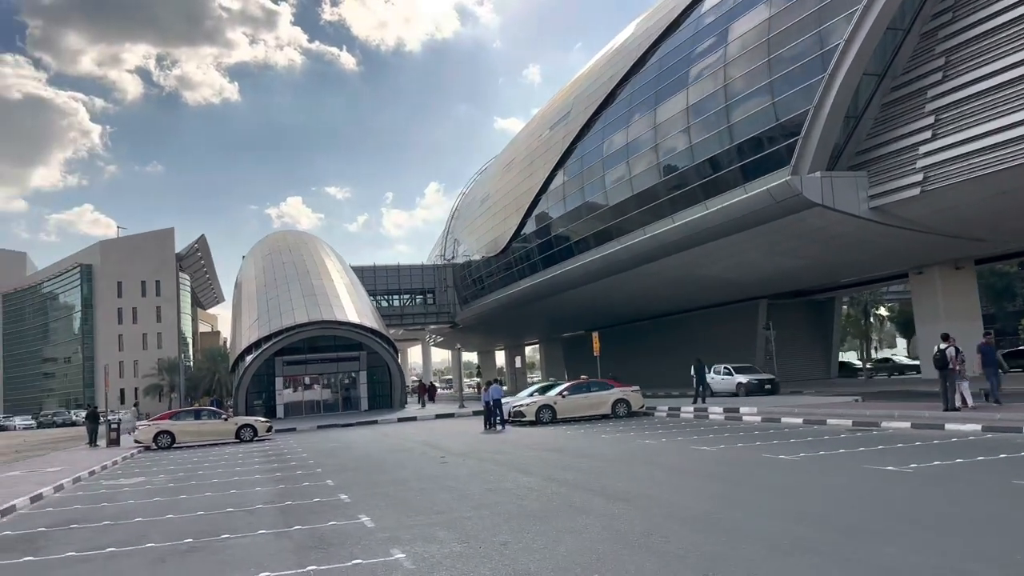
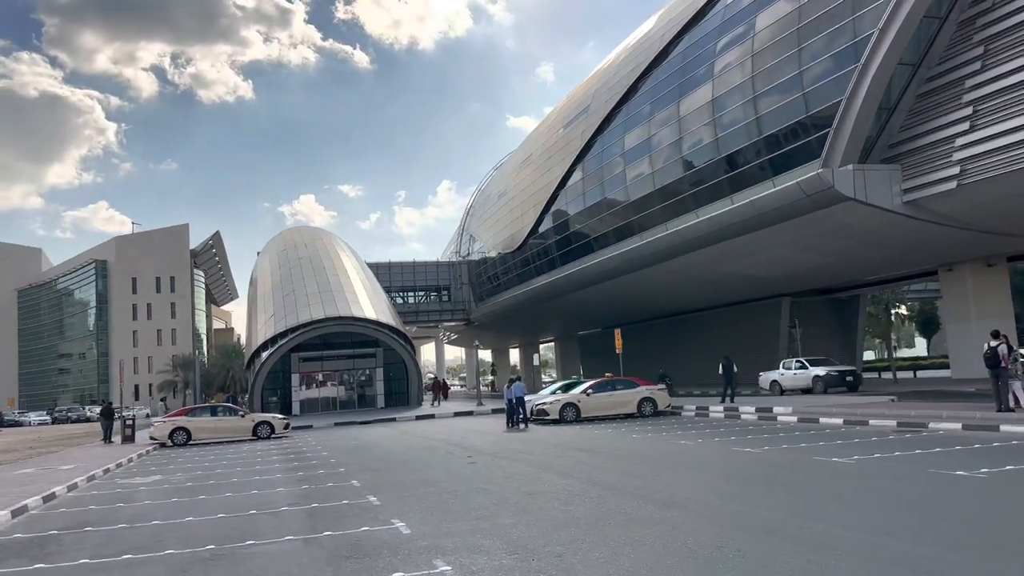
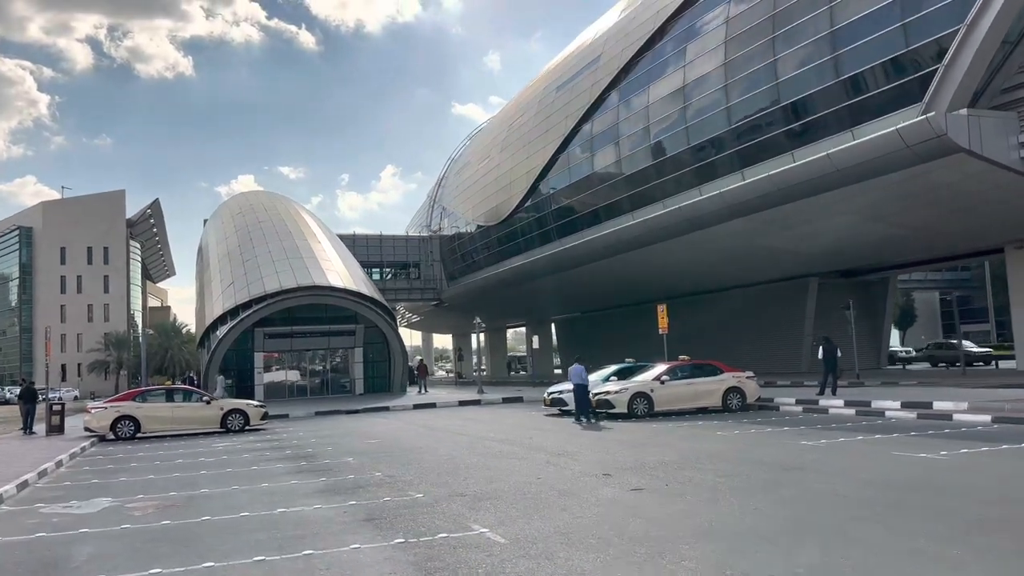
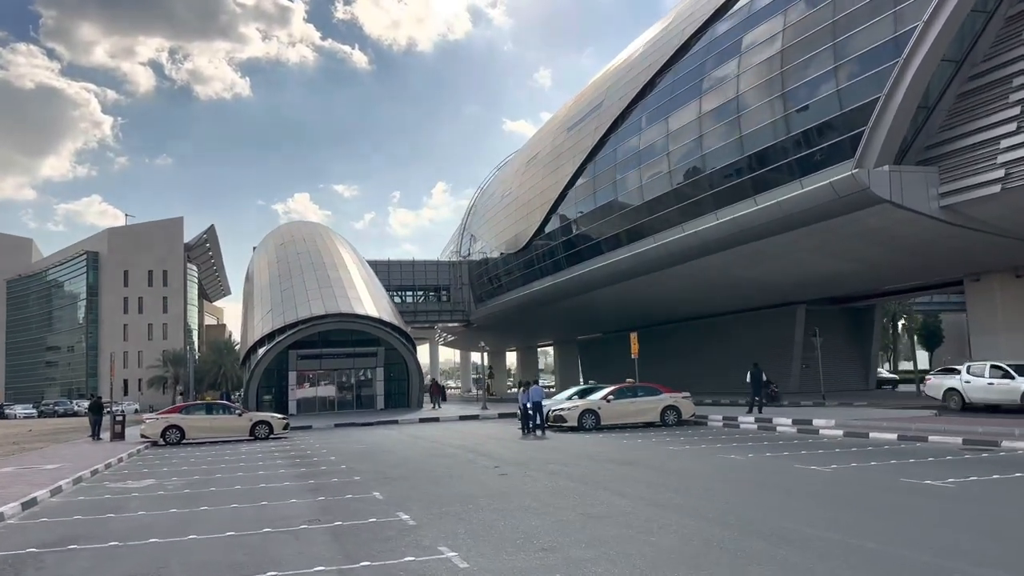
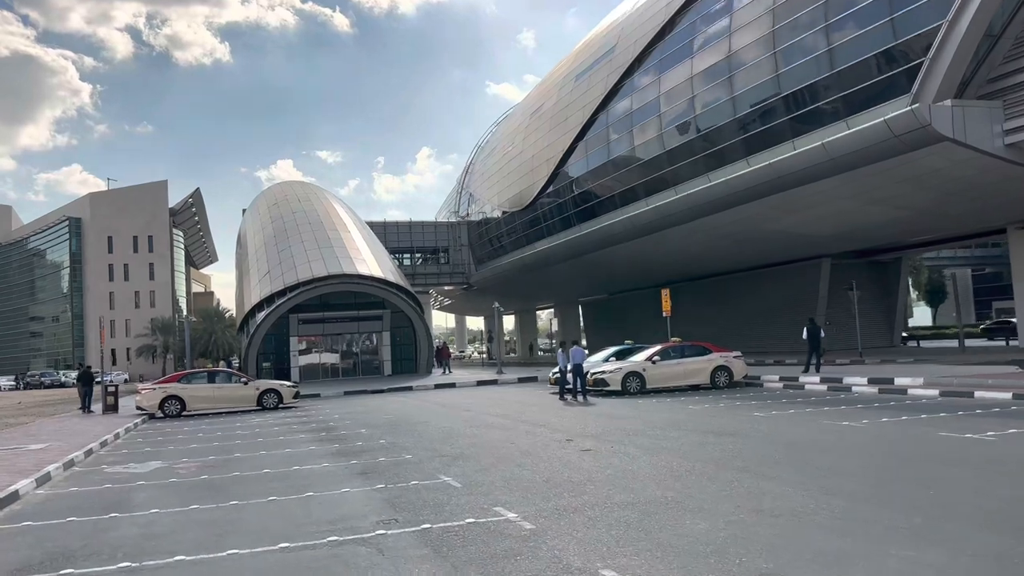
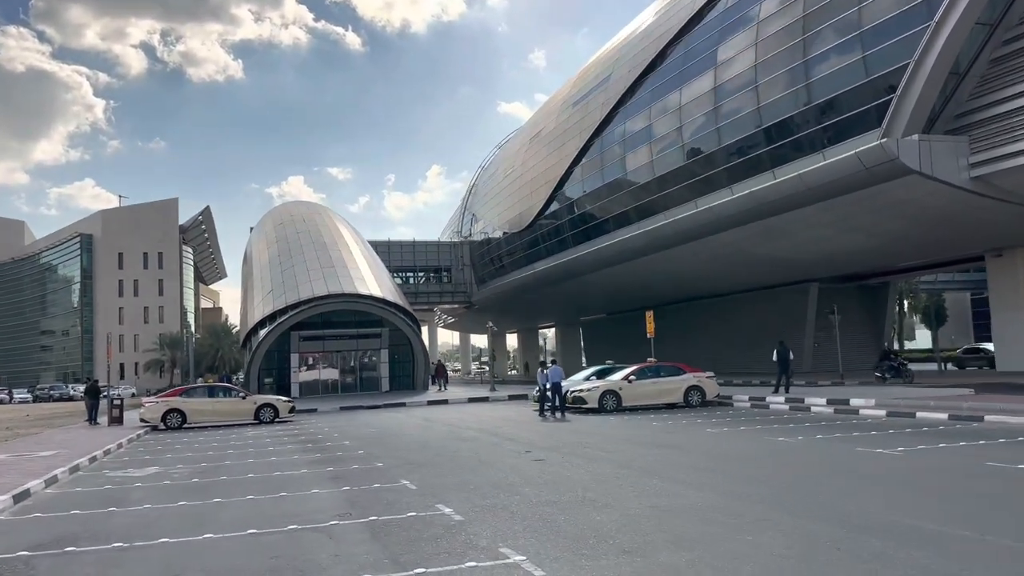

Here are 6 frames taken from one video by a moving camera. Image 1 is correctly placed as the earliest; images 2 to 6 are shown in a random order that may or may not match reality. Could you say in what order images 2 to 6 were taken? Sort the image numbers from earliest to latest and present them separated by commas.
2, 4, 6, 5, 3
